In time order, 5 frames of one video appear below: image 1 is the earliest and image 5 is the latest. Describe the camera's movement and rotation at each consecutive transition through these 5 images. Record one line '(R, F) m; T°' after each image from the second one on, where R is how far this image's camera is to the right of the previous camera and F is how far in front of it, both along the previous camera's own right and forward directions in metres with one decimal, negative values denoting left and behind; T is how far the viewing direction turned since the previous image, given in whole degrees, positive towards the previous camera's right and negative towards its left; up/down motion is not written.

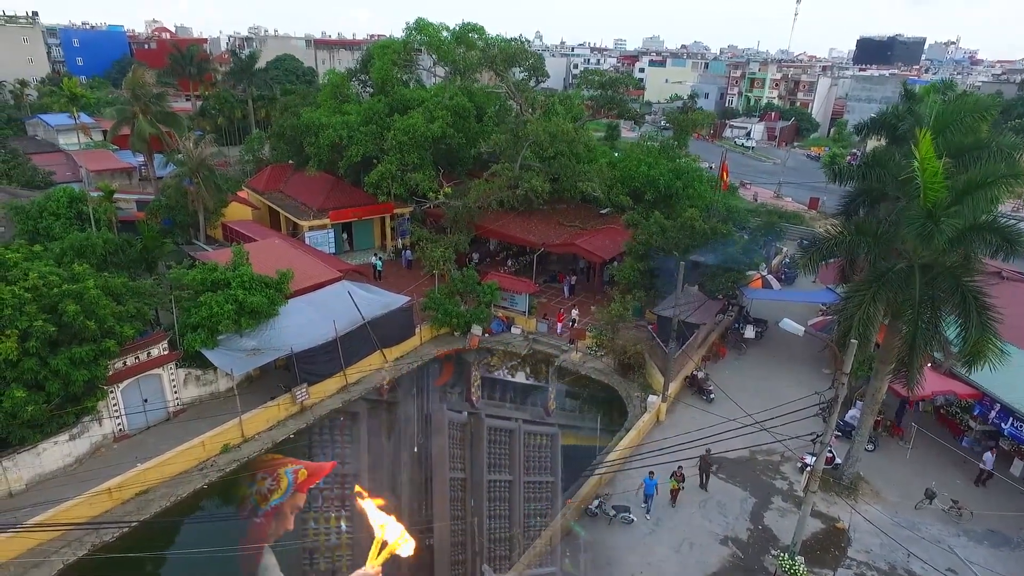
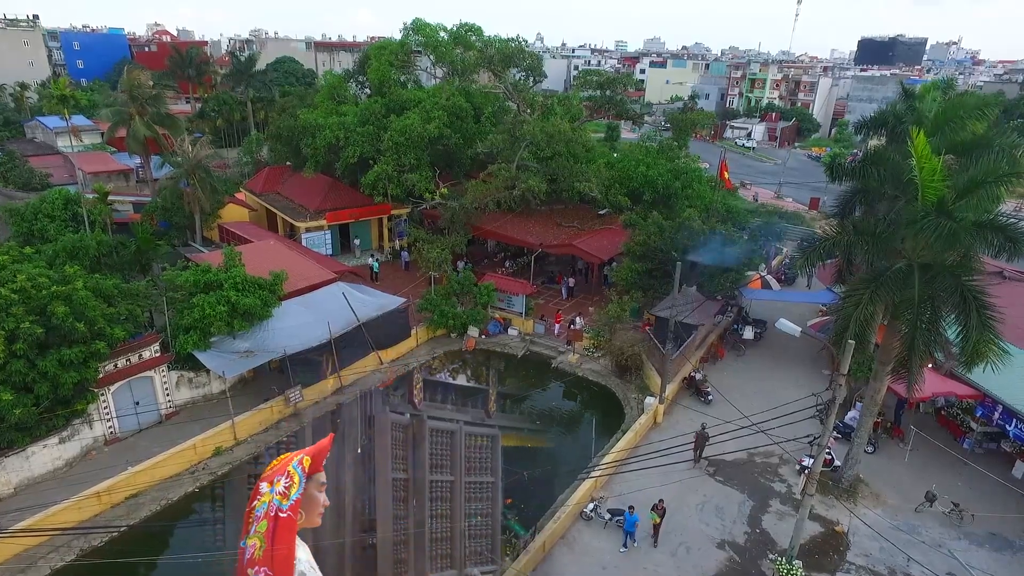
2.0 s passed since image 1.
(+0.2, +0.2) m; 0°
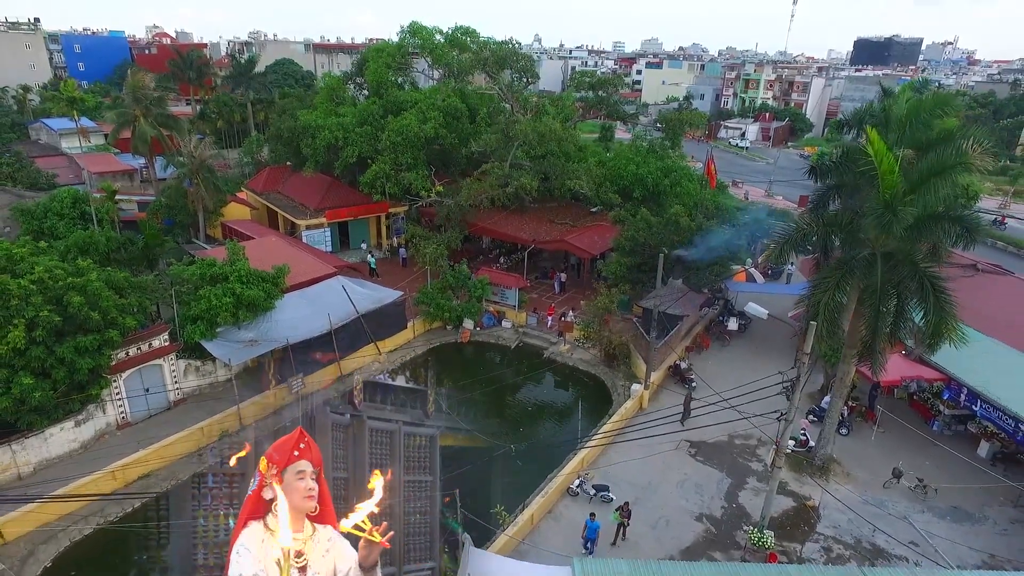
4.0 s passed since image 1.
(+0.2, -0.8) m; 0°
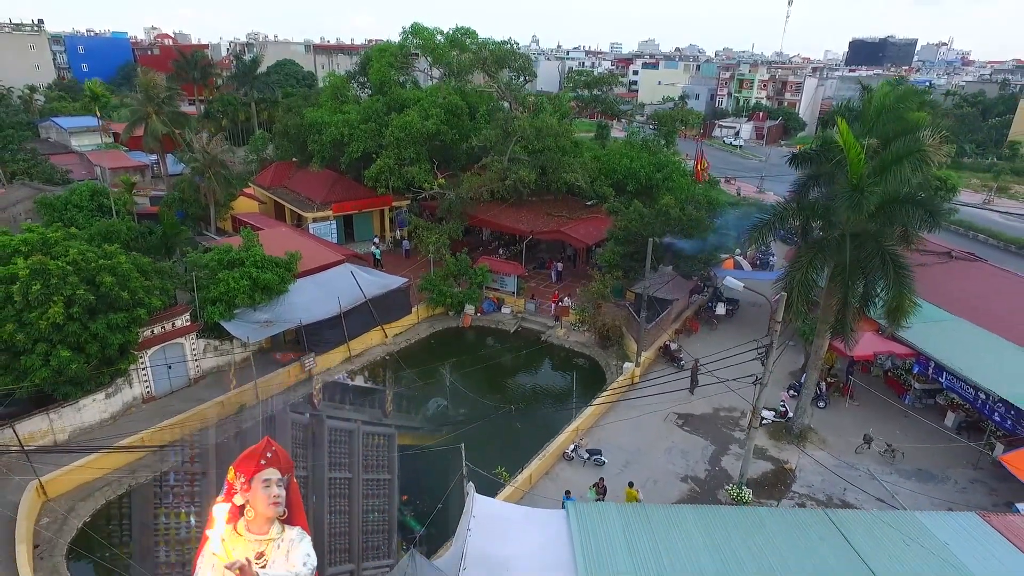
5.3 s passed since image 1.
(0.0, -1.1) m; 0°
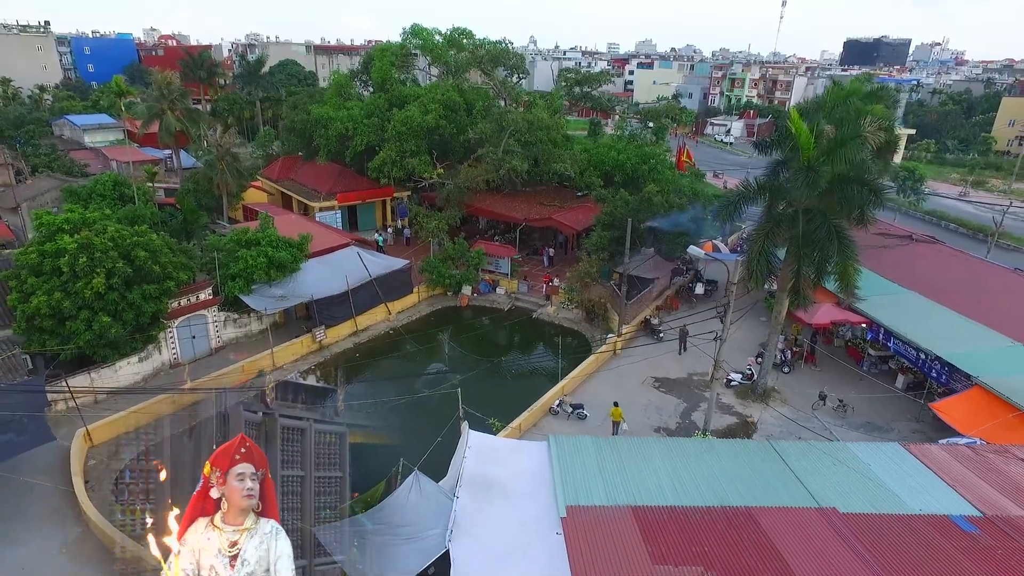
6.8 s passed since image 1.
(+0.2, -1.8) m; 0°
